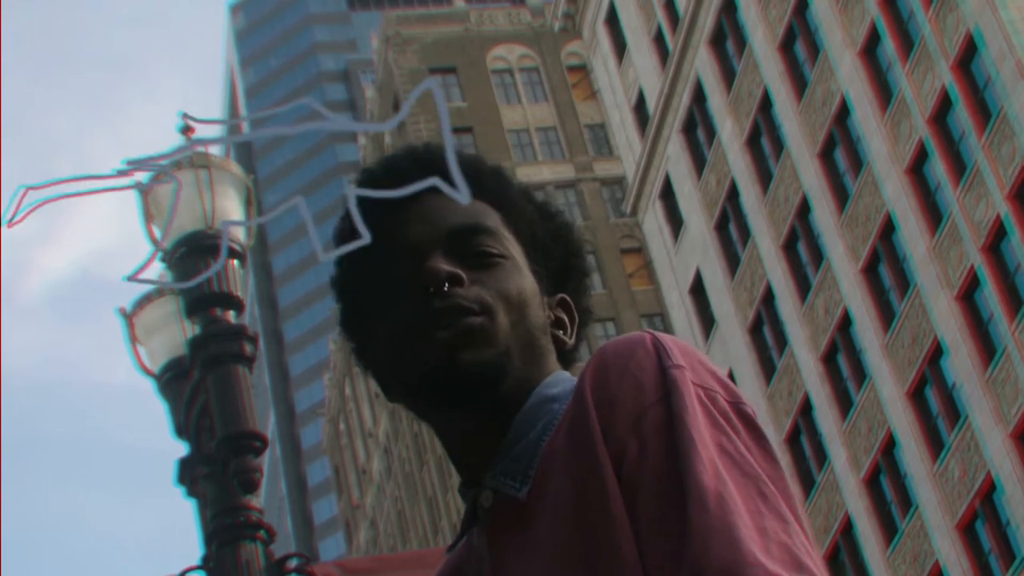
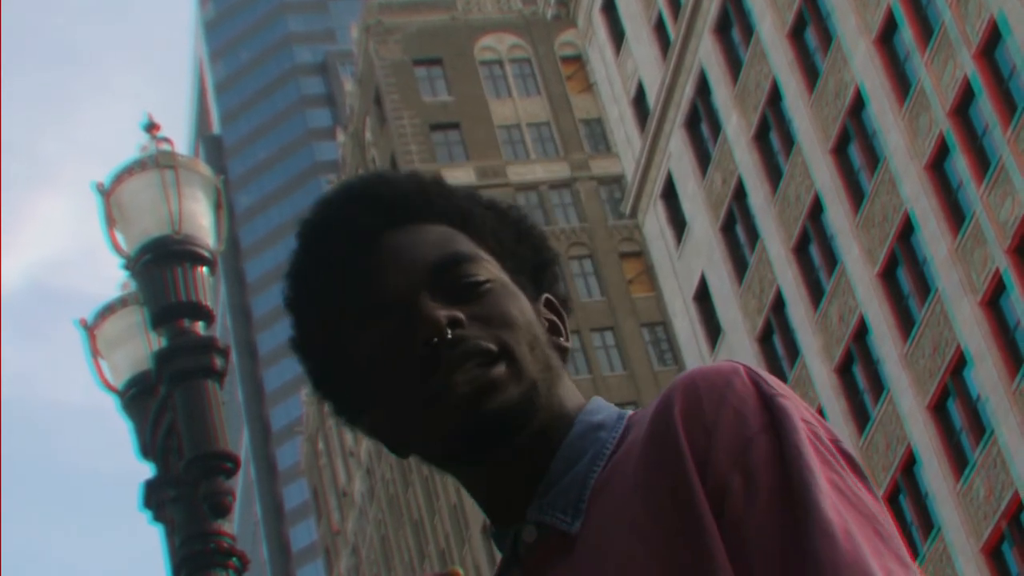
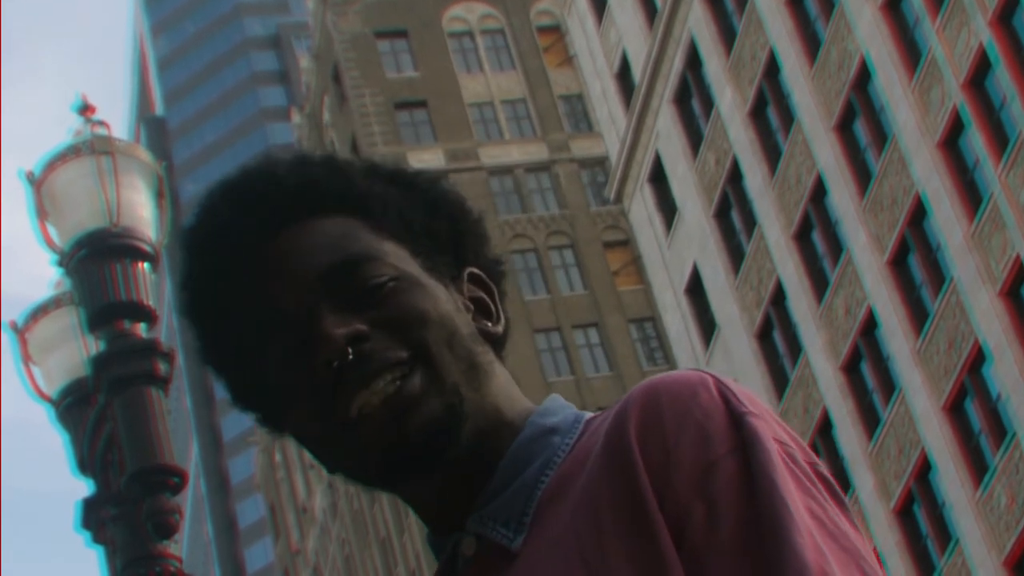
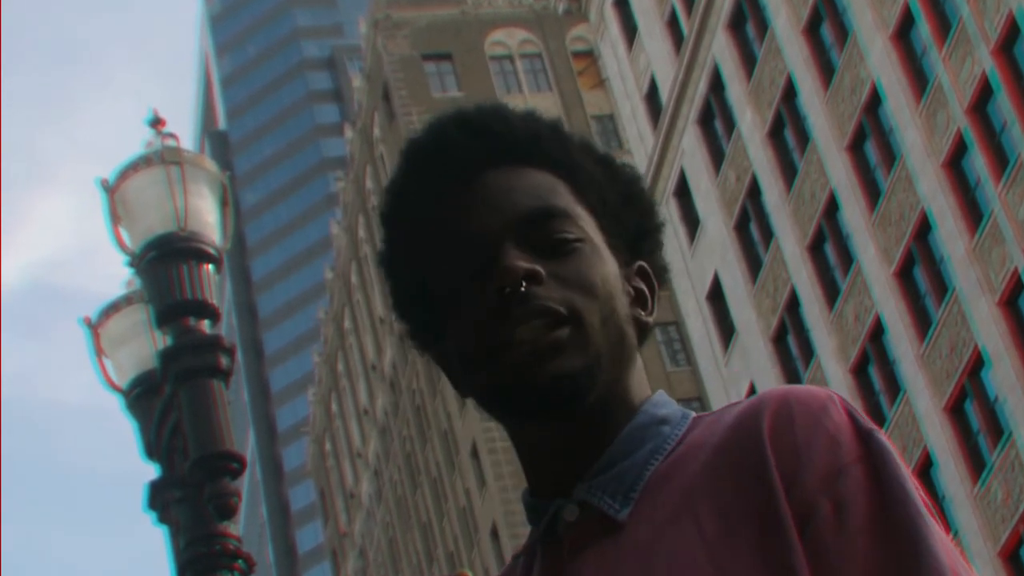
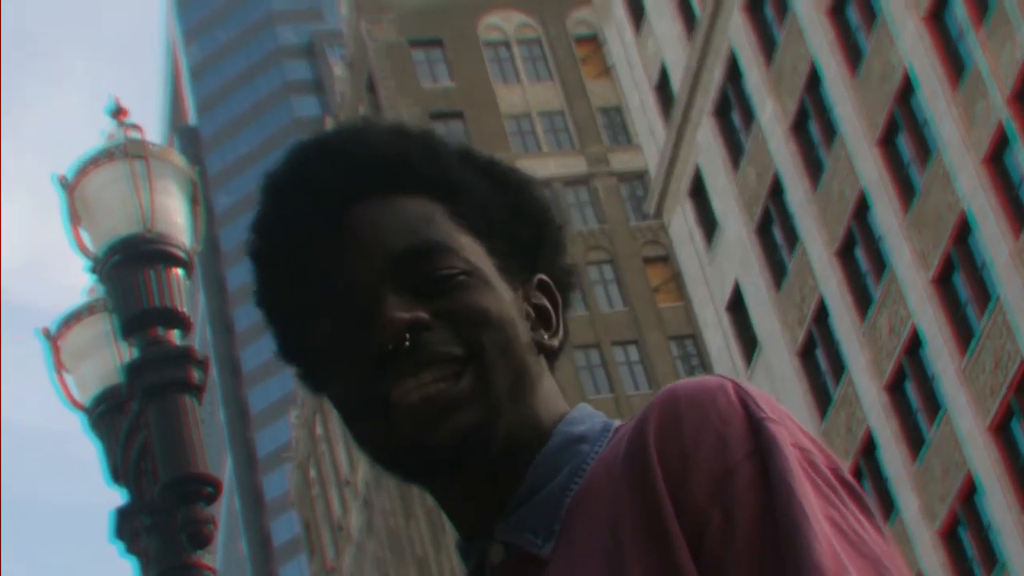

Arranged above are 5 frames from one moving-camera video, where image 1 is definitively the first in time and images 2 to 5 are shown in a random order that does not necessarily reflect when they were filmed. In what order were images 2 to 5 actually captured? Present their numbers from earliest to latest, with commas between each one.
2, 4, 3, 5
